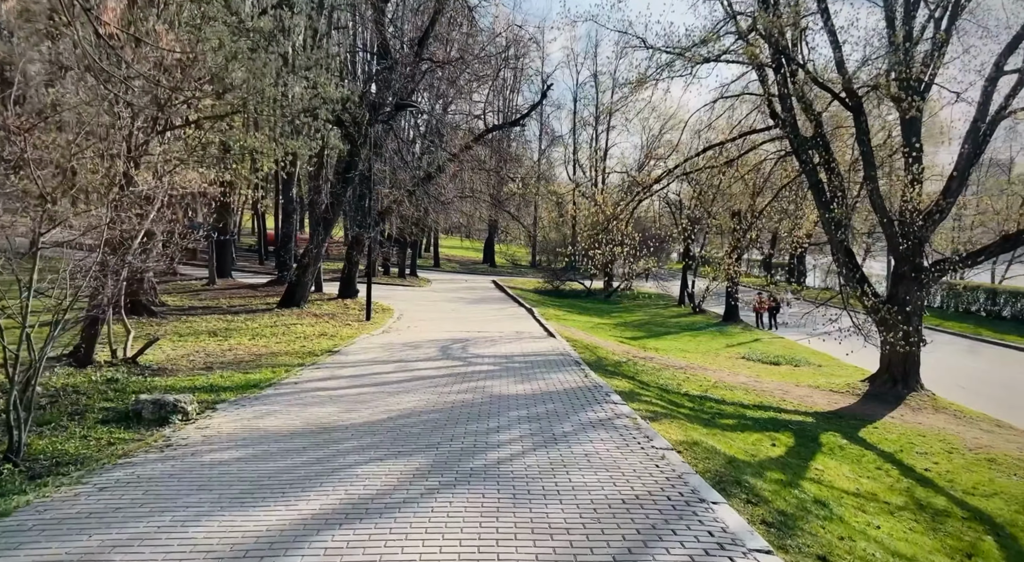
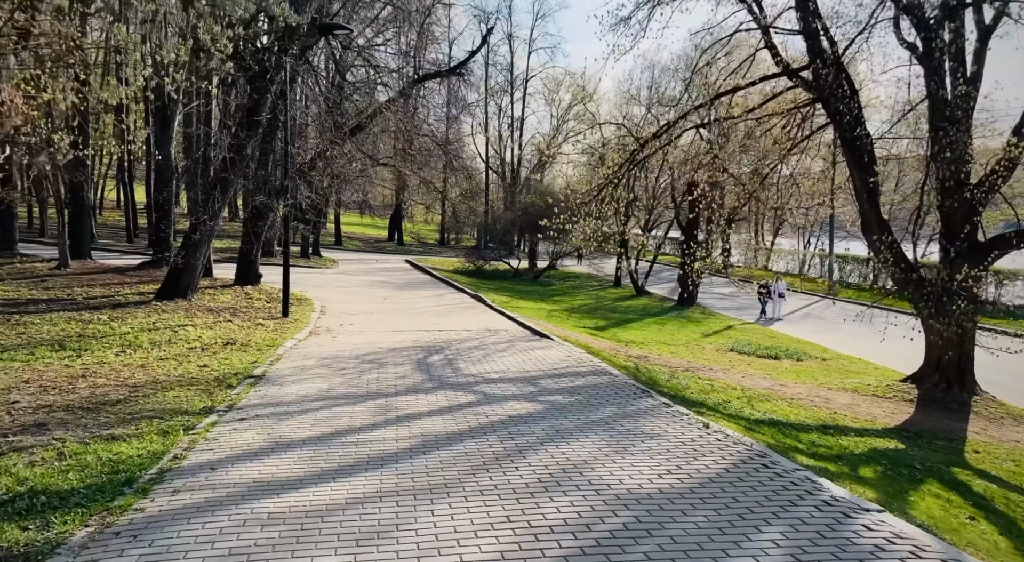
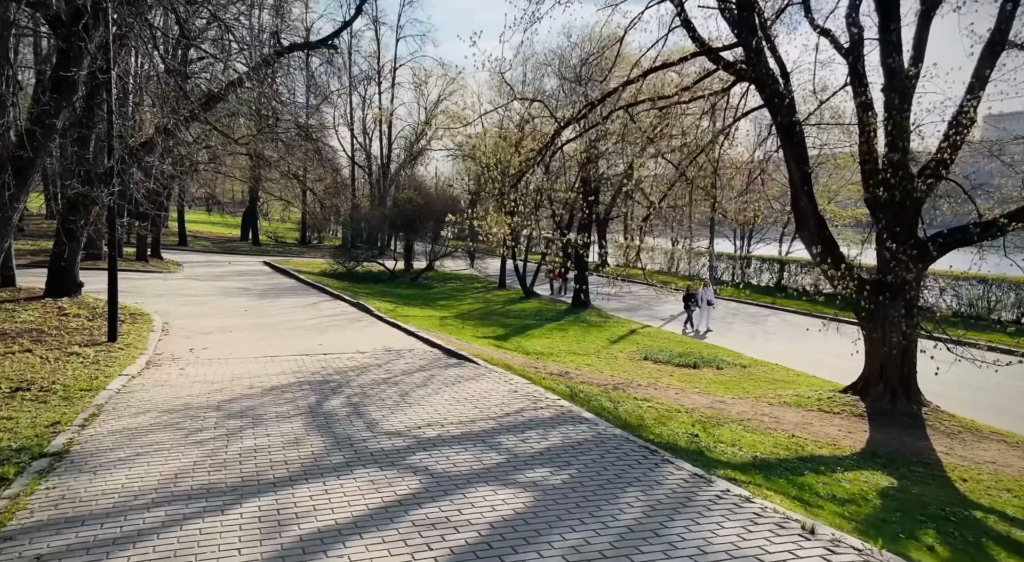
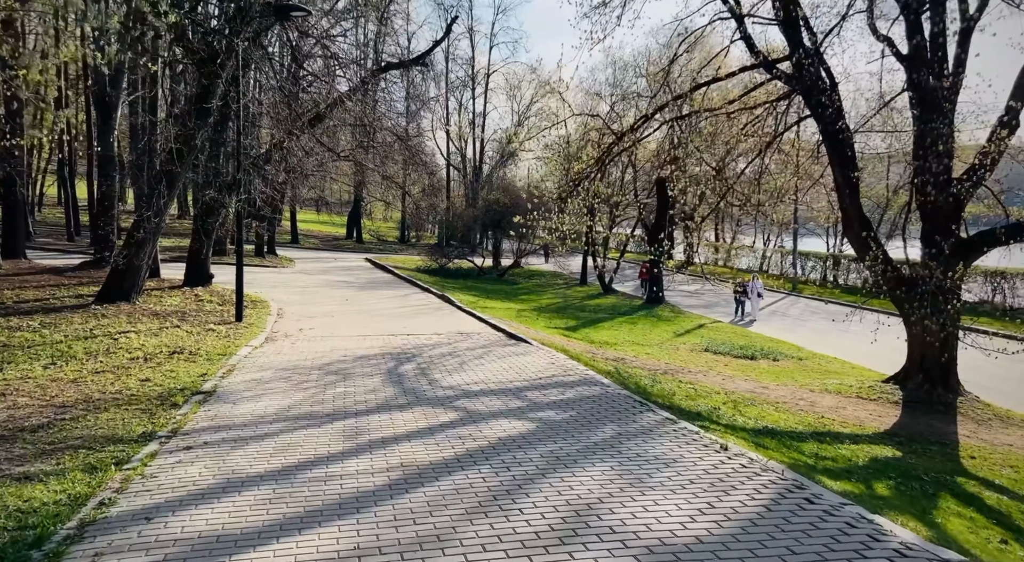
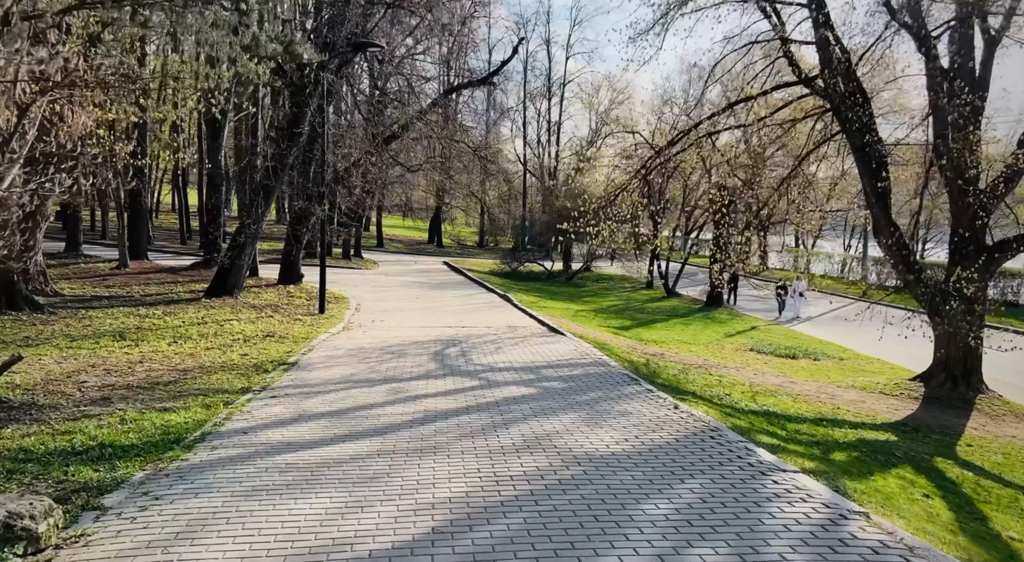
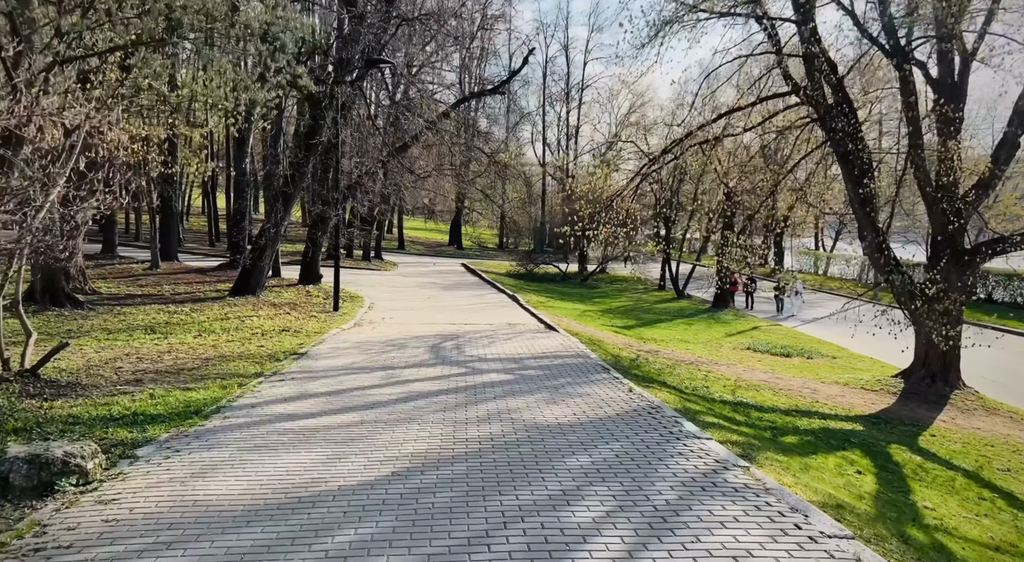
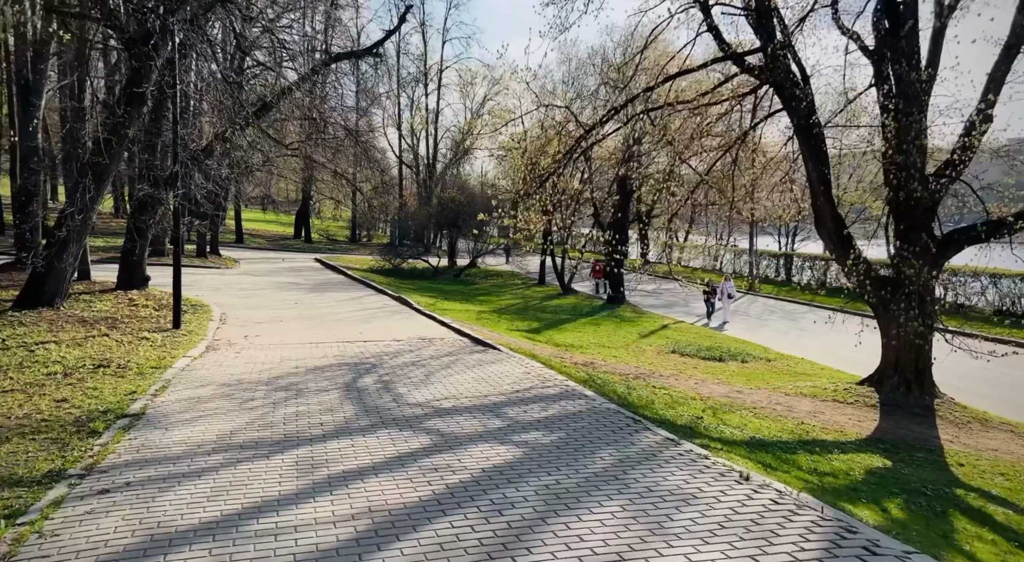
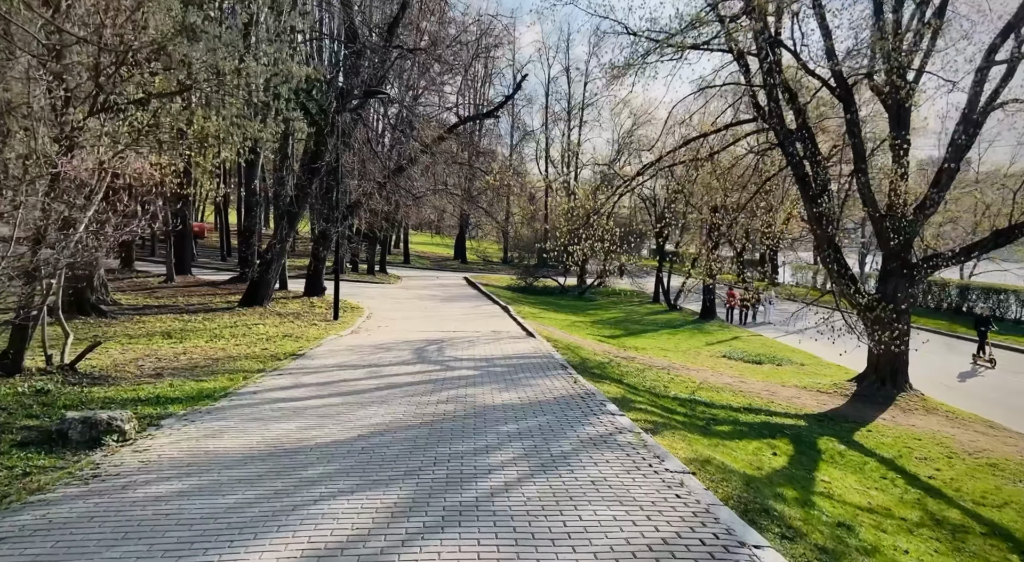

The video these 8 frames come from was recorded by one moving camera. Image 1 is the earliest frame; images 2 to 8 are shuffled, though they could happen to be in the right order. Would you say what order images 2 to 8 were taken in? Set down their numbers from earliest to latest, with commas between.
8, 6, 5, 2, 4, 7, 3
